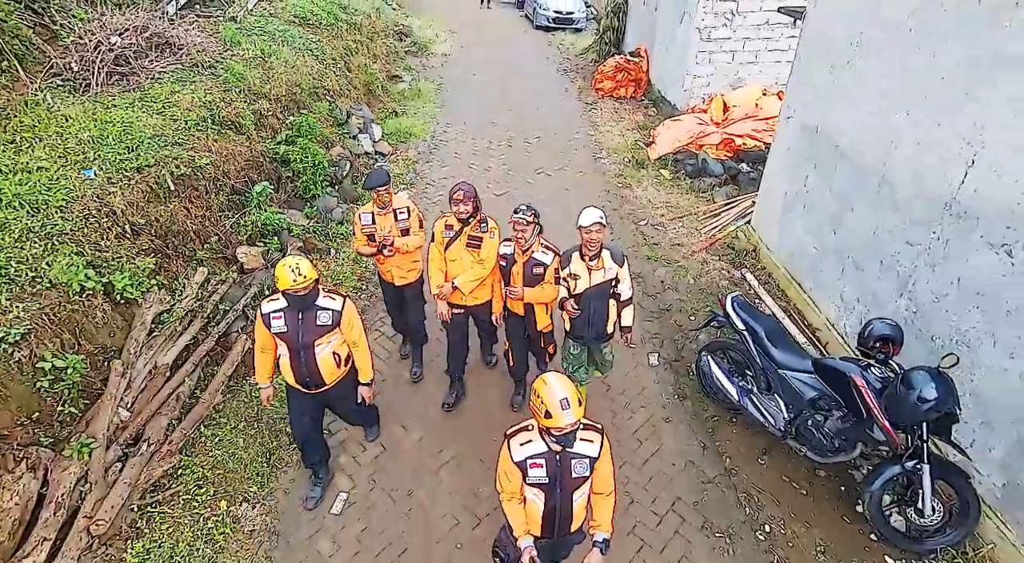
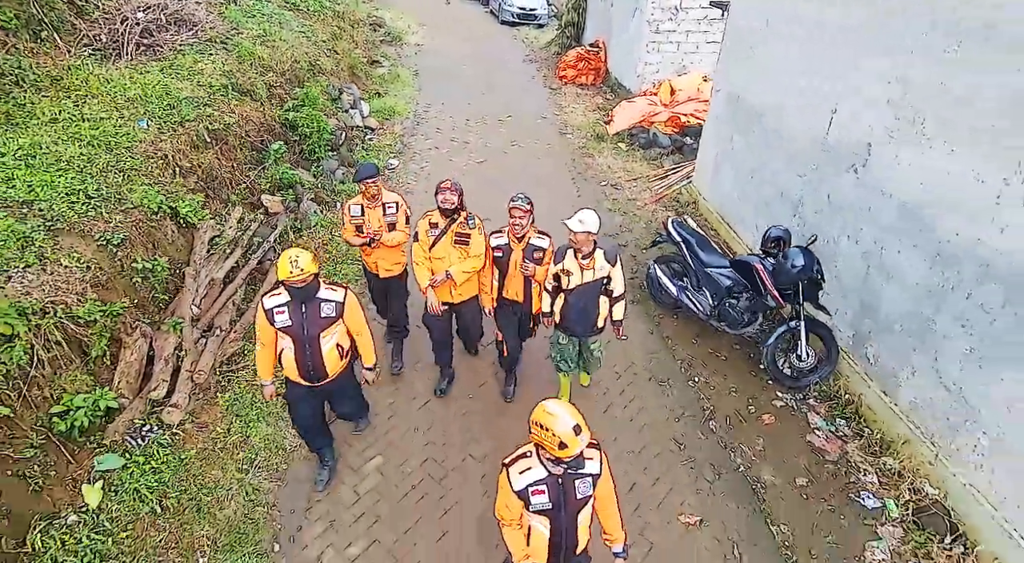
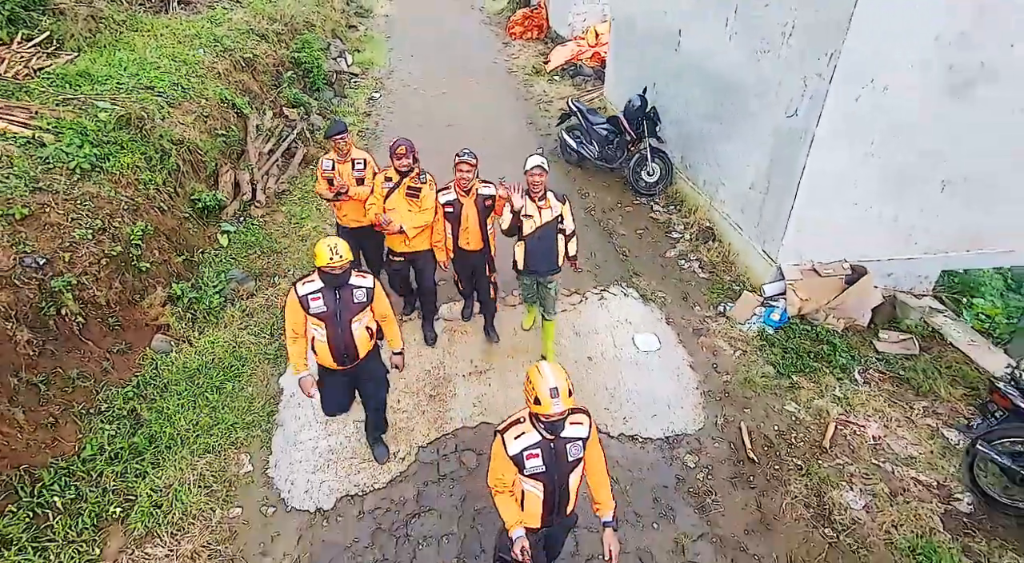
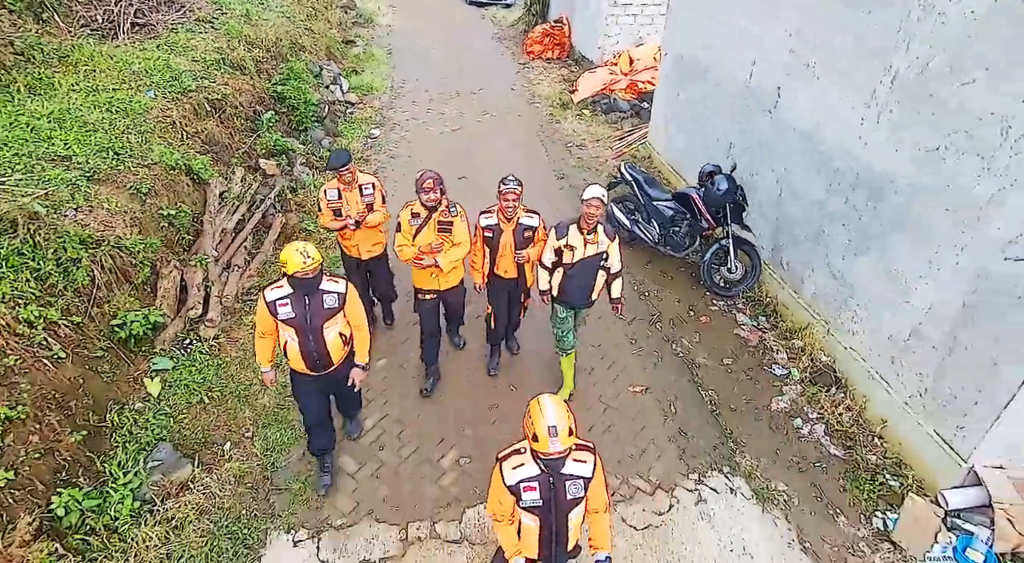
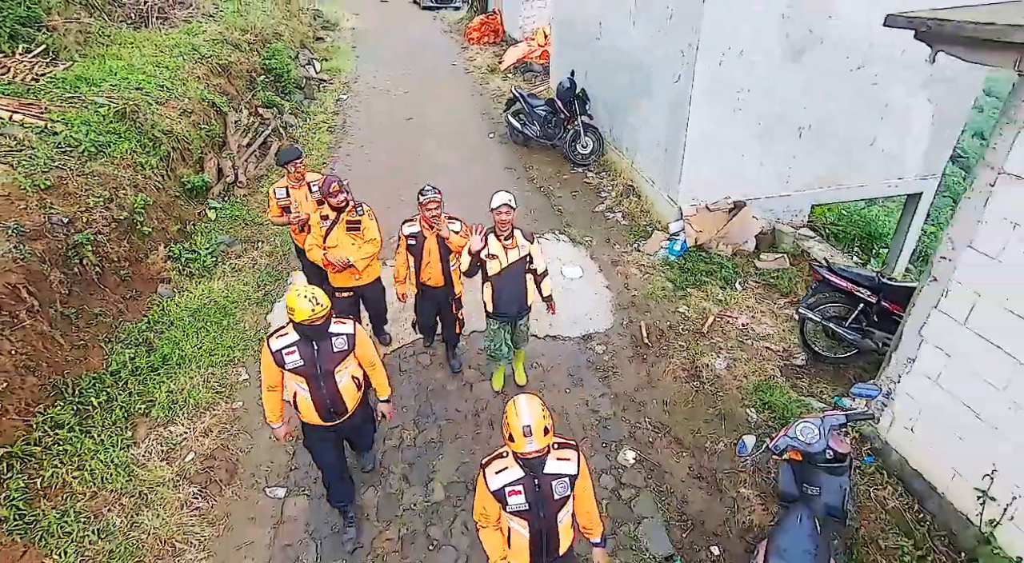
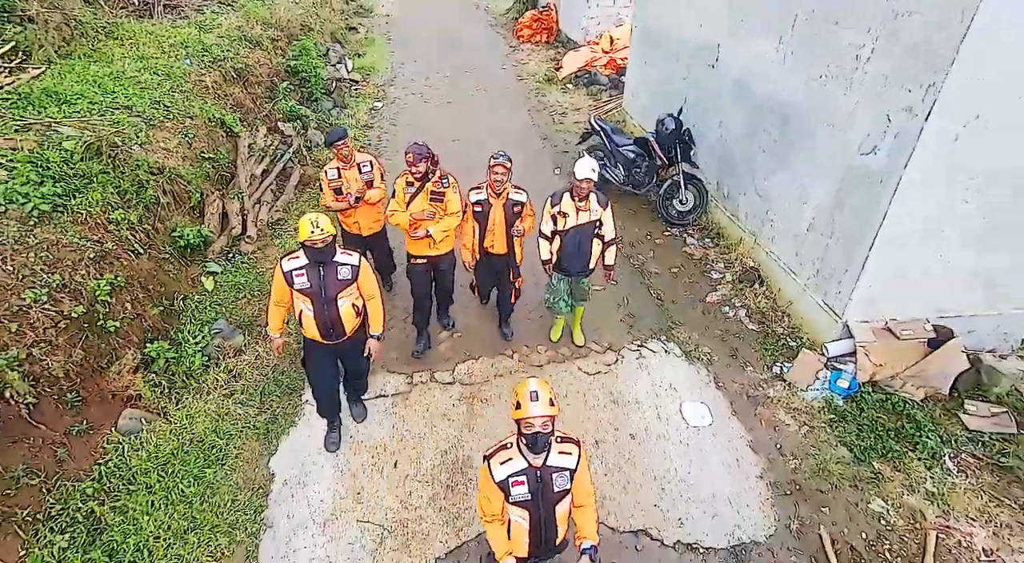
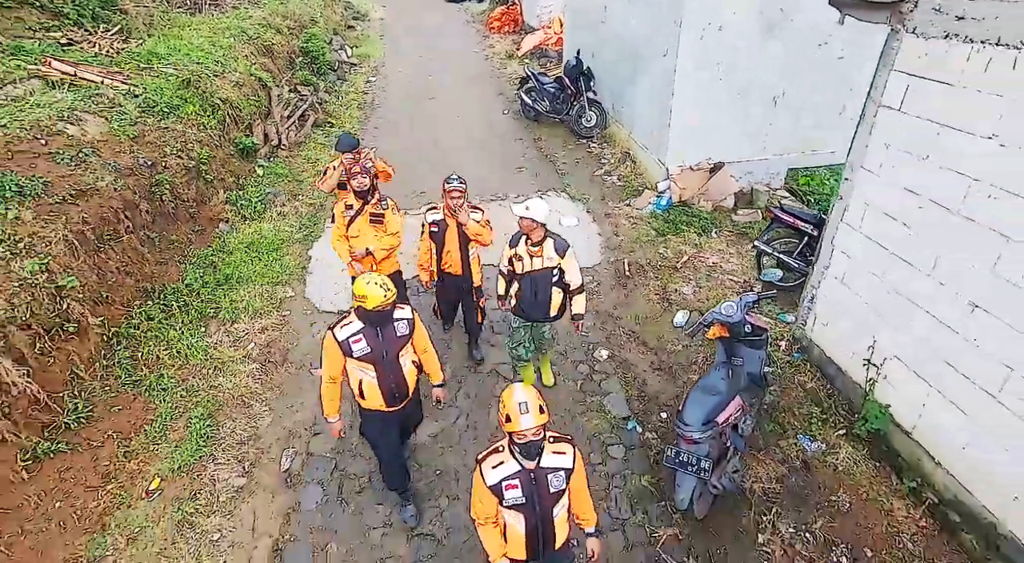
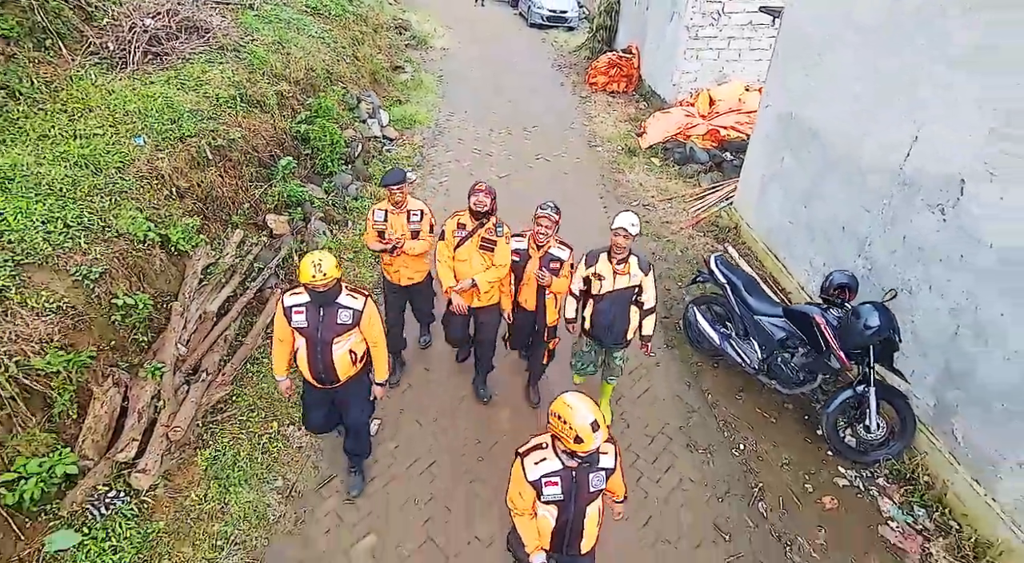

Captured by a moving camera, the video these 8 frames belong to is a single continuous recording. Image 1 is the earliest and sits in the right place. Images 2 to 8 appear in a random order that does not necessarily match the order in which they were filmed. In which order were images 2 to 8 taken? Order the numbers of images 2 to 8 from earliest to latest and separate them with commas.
8, 2, 4, 6, 3, 5, 7
